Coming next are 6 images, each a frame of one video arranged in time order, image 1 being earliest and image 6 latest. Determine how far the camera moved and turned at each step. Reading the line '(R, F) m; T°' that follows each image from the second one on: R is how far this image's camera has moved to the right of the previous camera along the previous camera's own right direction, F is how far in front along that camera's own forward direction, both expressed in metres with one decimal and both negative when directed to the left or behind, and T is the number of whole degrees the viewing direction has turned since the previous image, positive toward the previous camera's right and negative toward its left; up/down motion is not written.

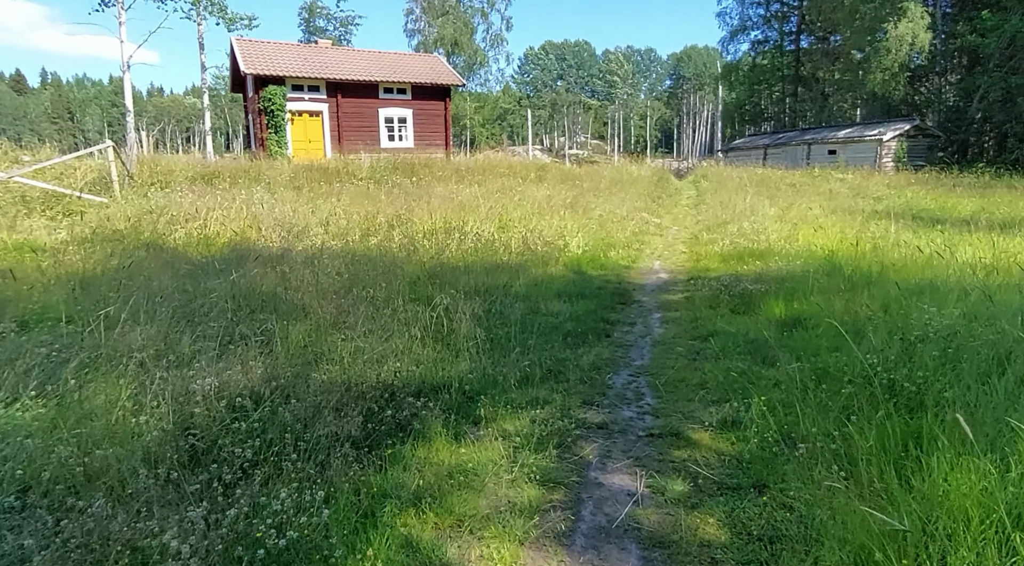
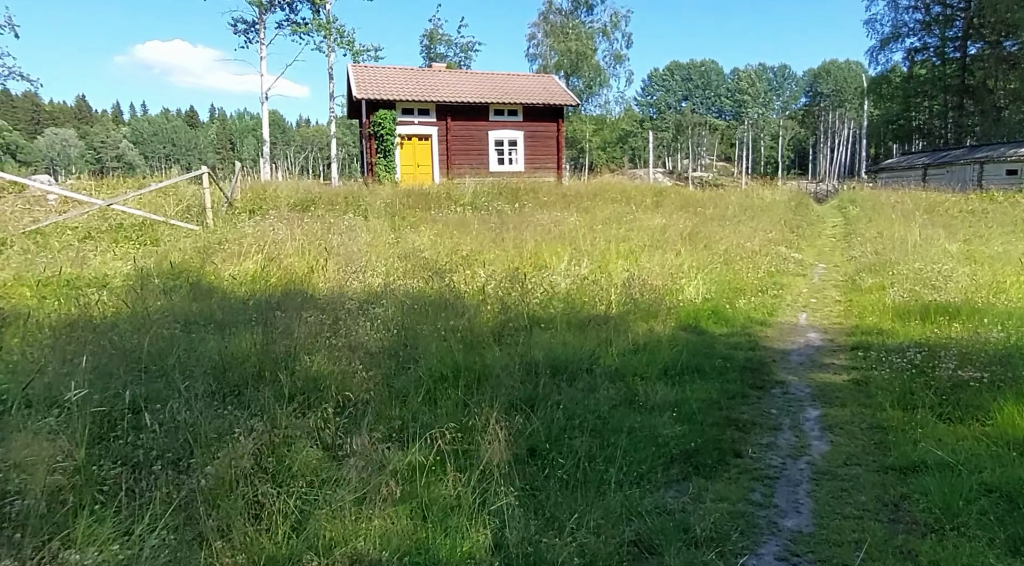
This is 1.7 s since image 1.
(+0.2, +1.8) m; -10°
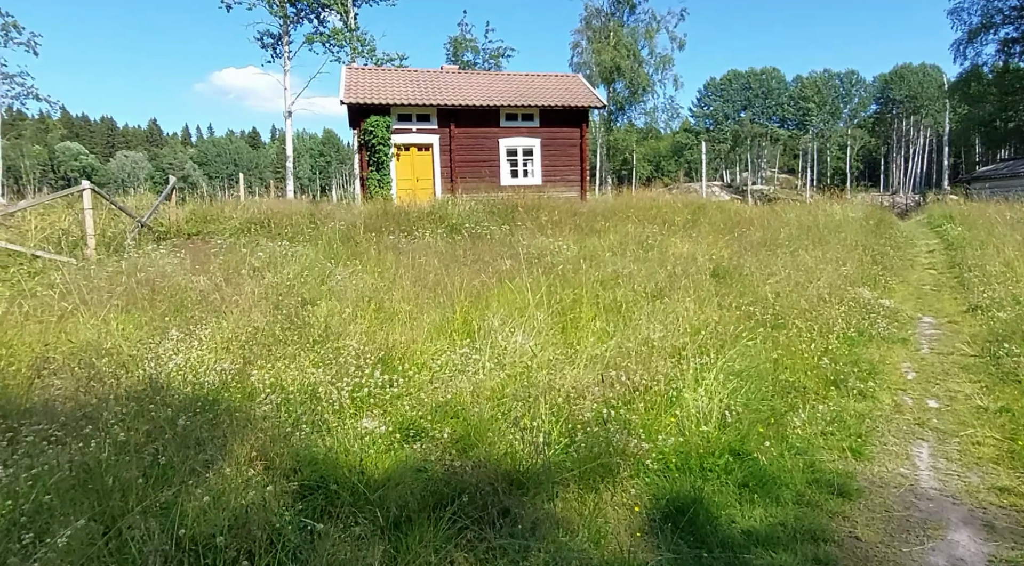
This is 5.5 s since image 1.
(+1.2, +3.5) m; -5°
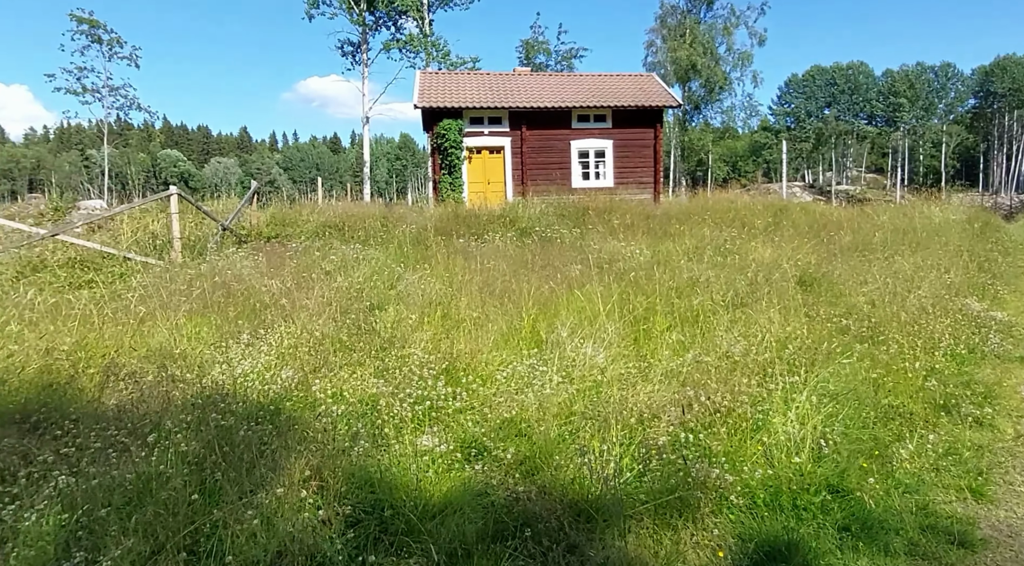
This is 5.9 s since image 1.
(0.0, +0.3) m; -6°
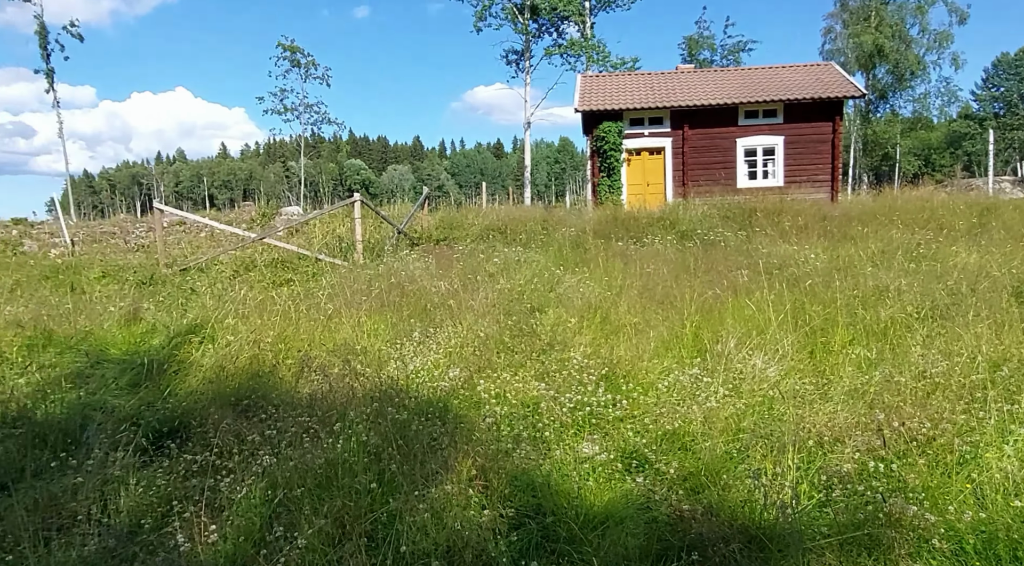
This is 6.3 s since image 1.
(0.0, +0.1) m; -13°
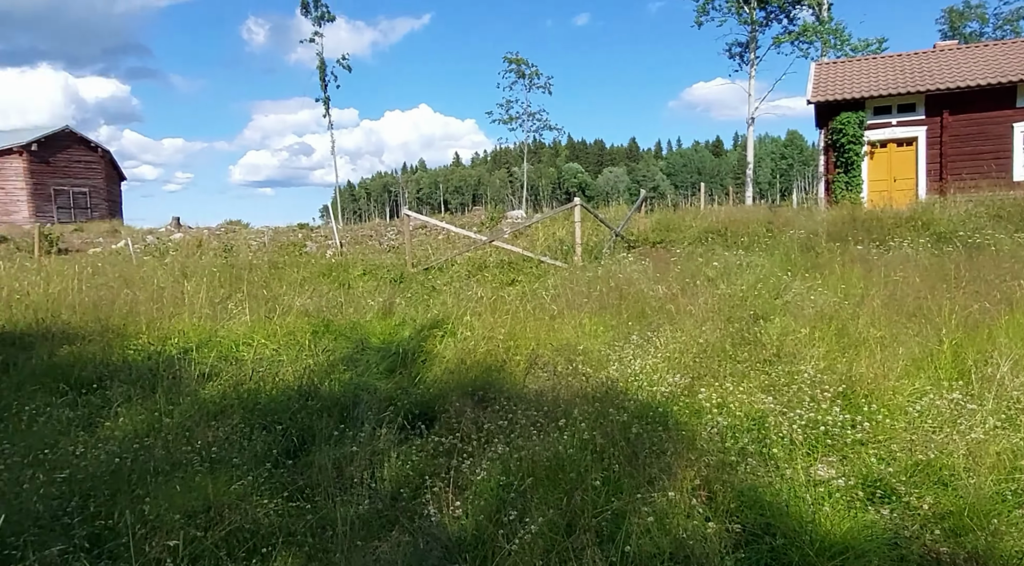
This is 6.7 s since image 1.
(0.0, 0.0) m; -17°
